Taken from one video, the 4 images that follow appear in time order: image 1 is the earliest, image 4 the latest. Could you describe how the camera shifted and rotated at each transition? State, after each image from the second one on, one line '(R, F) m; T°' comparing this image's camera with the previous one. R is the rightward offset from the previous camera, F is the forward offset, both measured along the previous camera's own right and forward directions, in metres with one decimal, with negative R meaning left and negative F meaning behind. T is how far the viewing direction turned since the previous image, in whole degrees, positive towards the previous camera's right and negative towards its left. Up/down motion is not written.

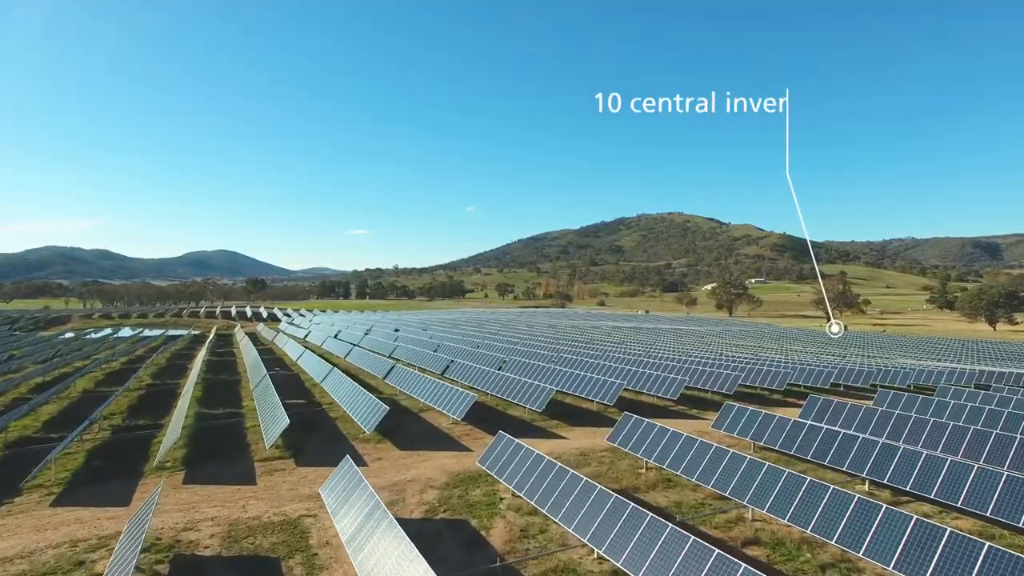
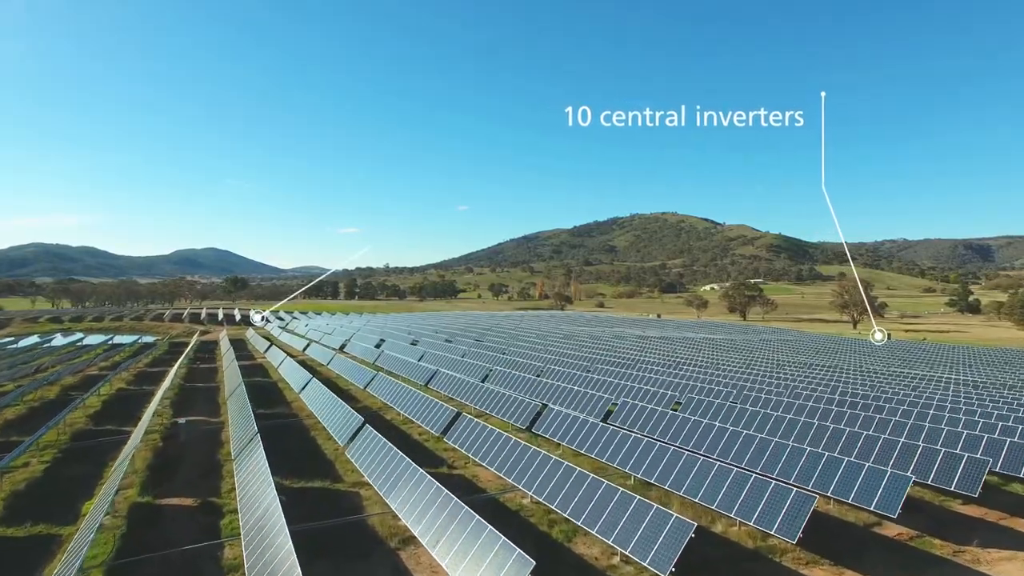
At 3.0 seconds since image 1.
(-1.6, +10.6) m; +1°
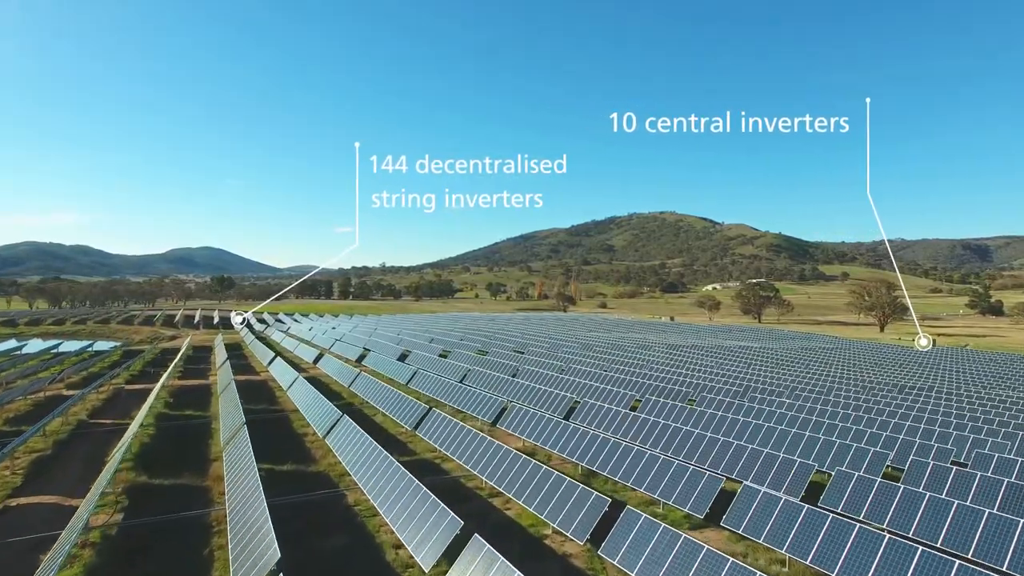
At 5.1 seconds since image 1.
(-1.0, +8.3) m; 0°
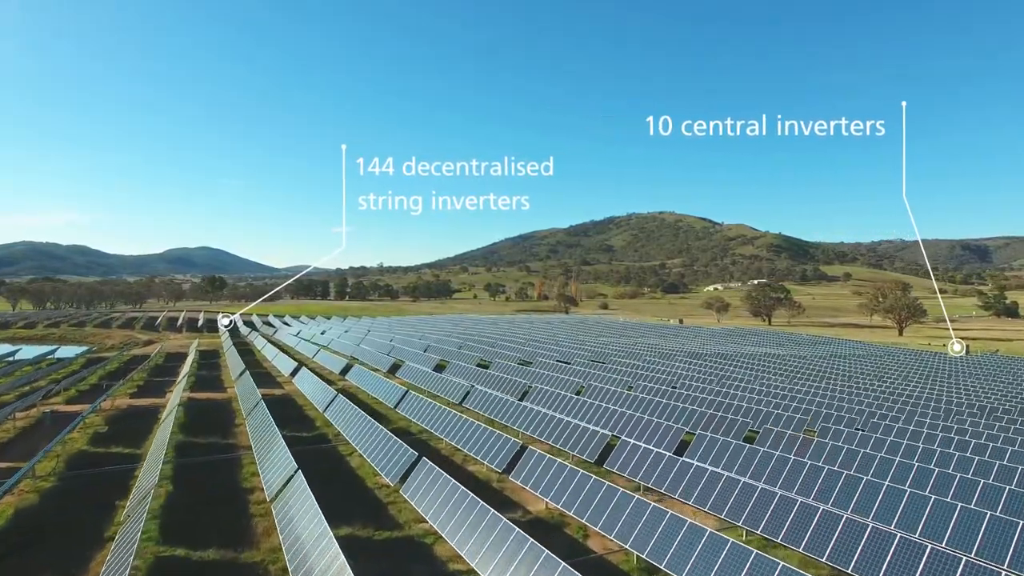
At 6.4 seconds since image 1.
(-0.6, +5.1) m; 0°
